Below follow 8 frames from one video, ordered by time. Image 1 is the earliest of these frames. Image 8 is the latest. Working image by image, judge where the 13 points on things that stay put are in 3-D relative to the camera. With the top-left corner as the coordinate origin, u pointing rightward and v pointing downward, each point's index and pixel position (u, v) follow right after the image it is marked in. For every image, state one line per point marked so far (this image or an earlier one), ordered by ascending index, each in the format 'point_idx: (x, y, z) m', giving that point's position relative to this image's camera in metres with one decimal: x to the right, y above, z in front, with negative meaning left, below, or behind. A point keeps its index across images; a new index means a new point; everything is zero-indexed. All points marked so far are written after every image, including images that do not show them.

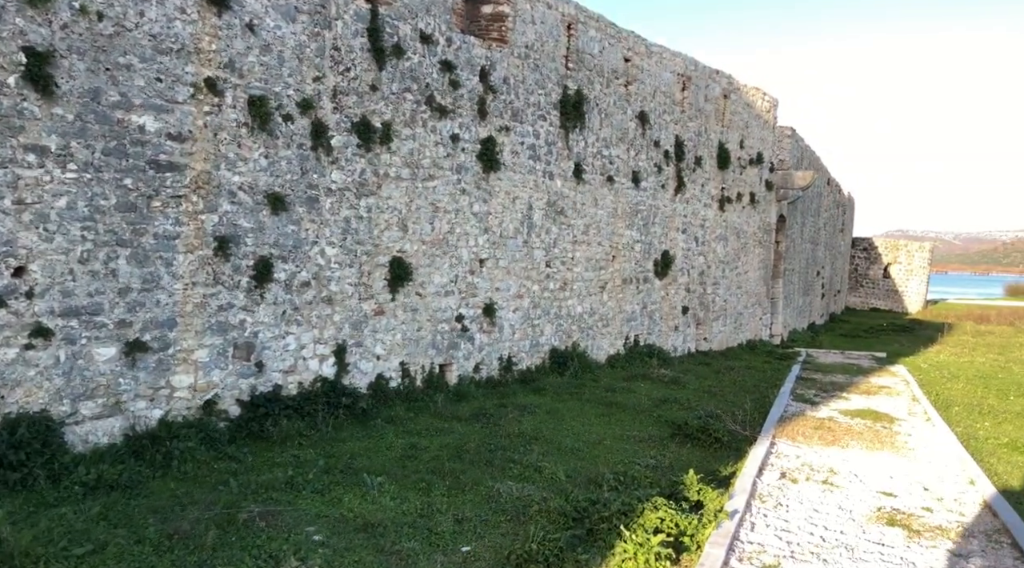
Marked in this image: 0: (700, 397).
0: (+2.6, -1.6, +9.2) m
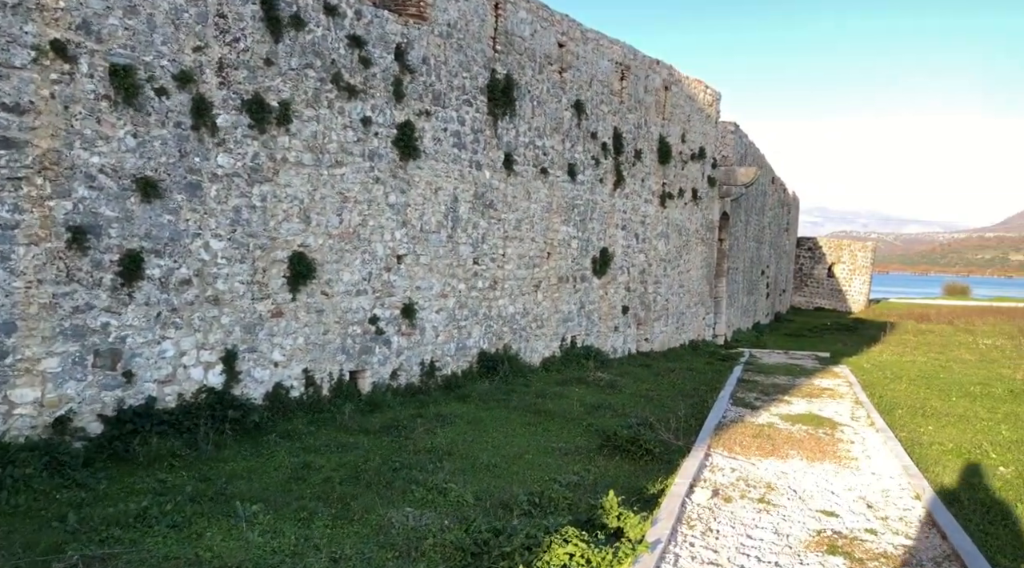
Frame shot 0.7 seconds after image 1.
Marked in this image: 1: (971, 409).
0: (+1.6, -1.5, +8.6) m
1: (+6.0, -1.7, +8.8) m
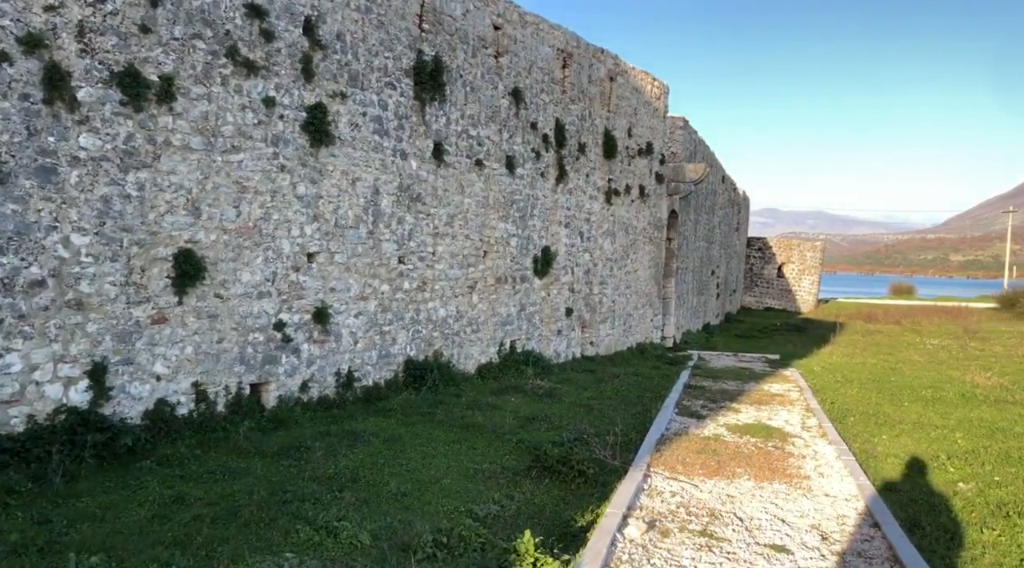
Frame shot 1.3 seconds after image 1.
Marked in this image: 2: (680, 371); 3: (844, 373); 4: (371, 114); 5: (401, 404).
0: (+0.7, -1.6, +7.9) m
1: (+5.2, -1.7, +8.3) m
2: (+2.9, -1.5, +11.4) m
3: (+5.8, -1.6, +11.7) m
4: (-1.7, +2.0, +7.9) m
5: (-1.3, -1.4, +7.8) m
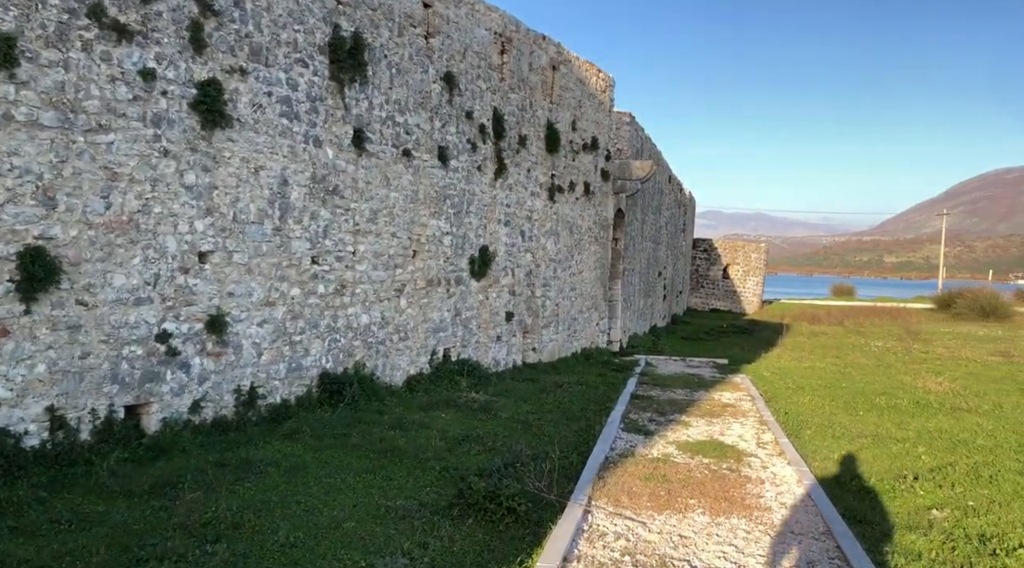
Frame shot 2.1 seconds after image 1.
0: (0.0, -1.6, +7.1) m
1: (+4.4, -1.7, +7.9) m
2: (+1.8, -1.5, +10.7) m
3: (+4.8, -1.7, +11.3) m
4: (-2.4, +2.0, +6.9) m
5: (-2.0, -1.4, +6.8) m
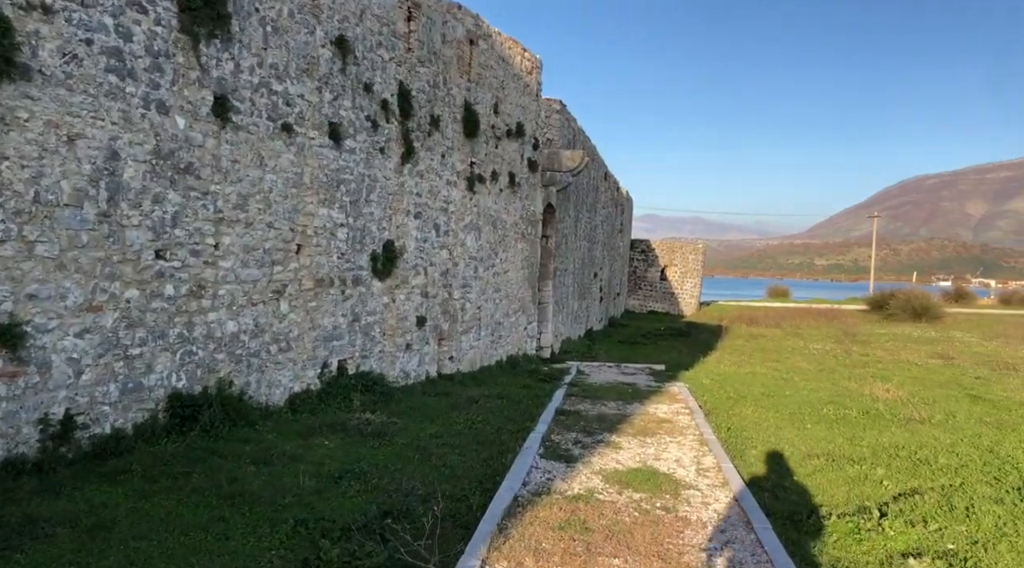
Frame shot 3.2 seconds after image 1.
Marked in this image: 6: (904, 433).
0: (-1.0, -1.6, +5.9) m
1: (+3.4, -1.7, +7.0) m
2: (+0.6, -1.5, +9.6) m
3: (+3.5, -1.7, +10.4) m
4: (-3.3, +2.0, +5.4) m
5: (-2.9, -1.4, +5.4) m
6: (+4.7, -1.8, +8.0) m
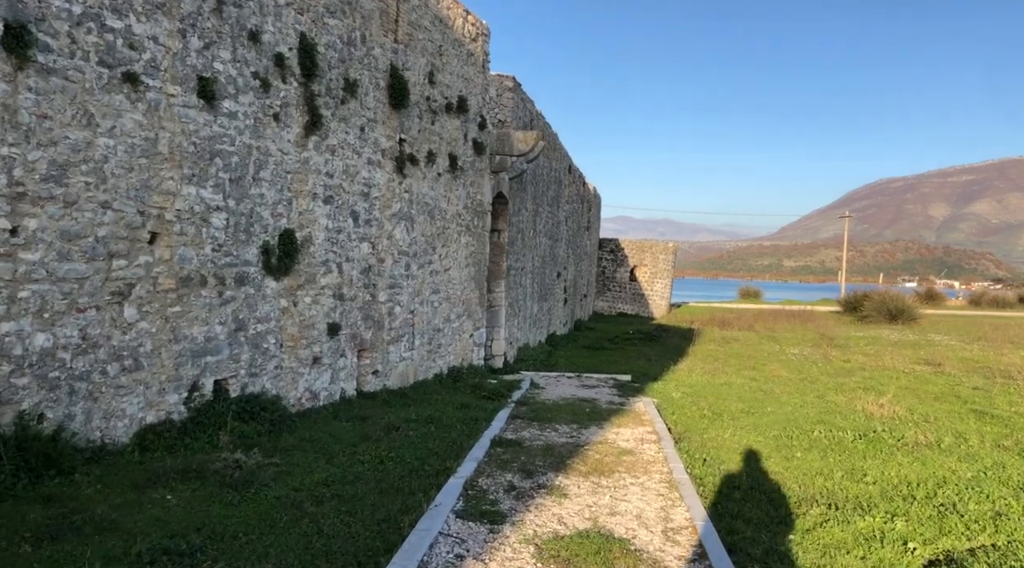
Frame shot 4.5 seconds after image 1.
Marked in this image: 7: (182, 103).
0: (-1.6, -1.6, +4.2) m
1: (+2.7, -1.7, +5.5) m
2: (-0.2, -1.5, +8.0) m
3: (+2.6, -1.7, +8.9) m
4: (-4.0, +2.0, +3.7) m
5: (-3.6, -1.4, +3.7) m
6: (+4.0, -1.8, +6.6) m
7: (-2.9, +1.6, +5.9) m
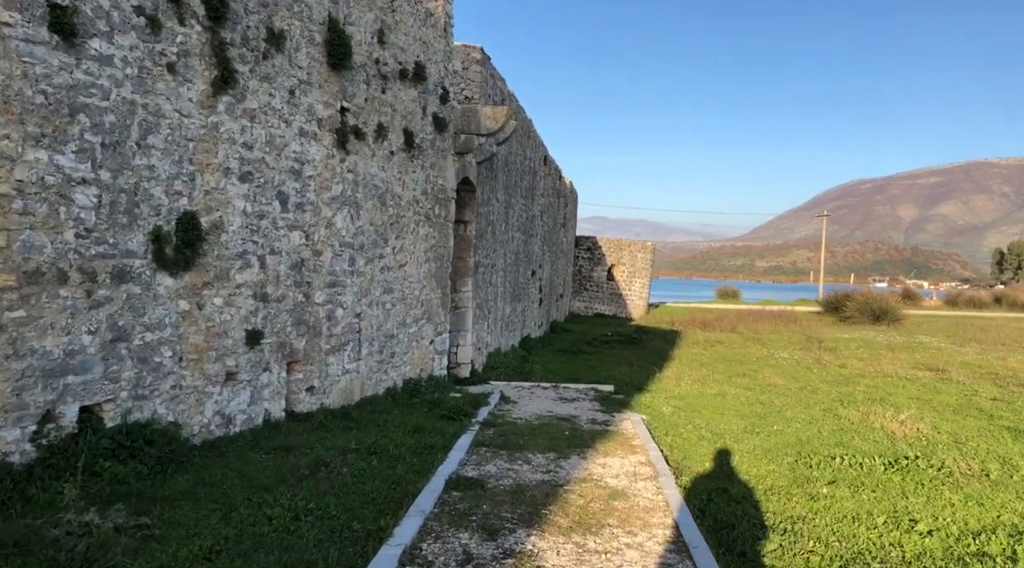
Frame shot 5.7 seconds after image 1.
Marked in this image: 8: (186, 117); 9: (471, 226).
0: (-1.8, -1.6, +2.7) m
1: (+2.4, -1.7, +4.2) m
2: (-0.6, -1.5, +6.6) m
3: (+2.2, -1.7, +7.6) m
4: (-4.2, +2.0, +2.1) m
5: (-3.8, -1.4, +2.1) m
6: (+3.7, -1.7, +5.3) m
7: (-3.2, +1.6, +4.4) m
8: (-2.7, +1.4, +5.5) m
9: (-0.7, +0.9, +10.7) m
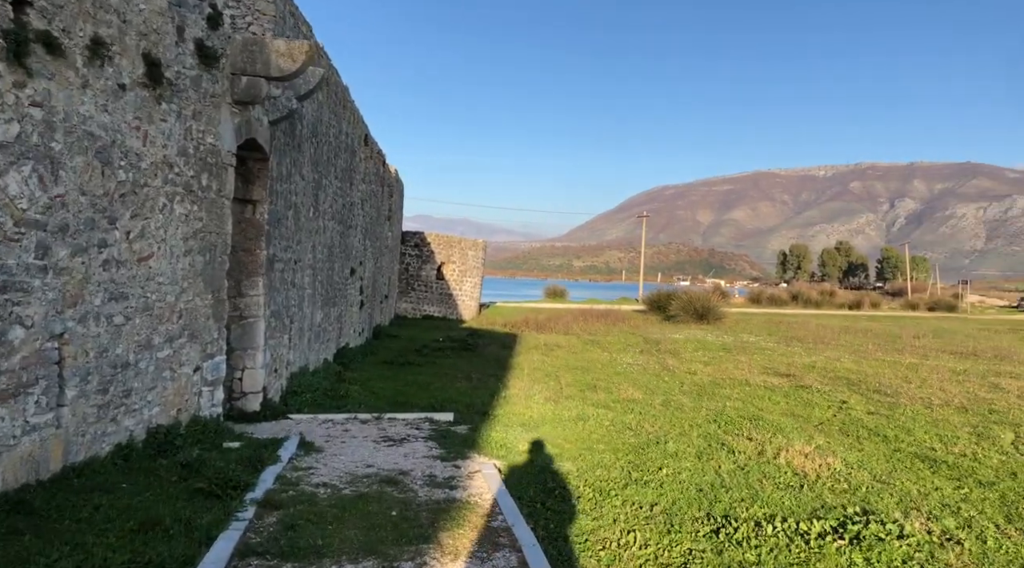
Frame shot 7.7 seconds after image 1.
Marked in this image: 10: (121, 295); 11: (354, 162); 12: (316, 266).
0: (-2.1, -1.6, -0.1) m
1: (+1.7, -1.7, +2.4) m
2: (-1.8, -1.5, +4.0) m
3: (+0.6, -1.7, +5.7) m
4: (-4.2, +2.0, -1.3) m
5: (-3.8, -1.4, -1.2) m
6: (+2.6, -1.8, +3.8) m
7: (-3.8, +1.6, +1.1) m
8: (-3.6, +1.3, +2.3) m
9: (-3.0, +0.9, +7.9) m
10: (-3.2, -0.1, +5.5) m
11: (-3.2, +2.6, +14.0) m
12: (-3.3, +0.3, +11.1) m
